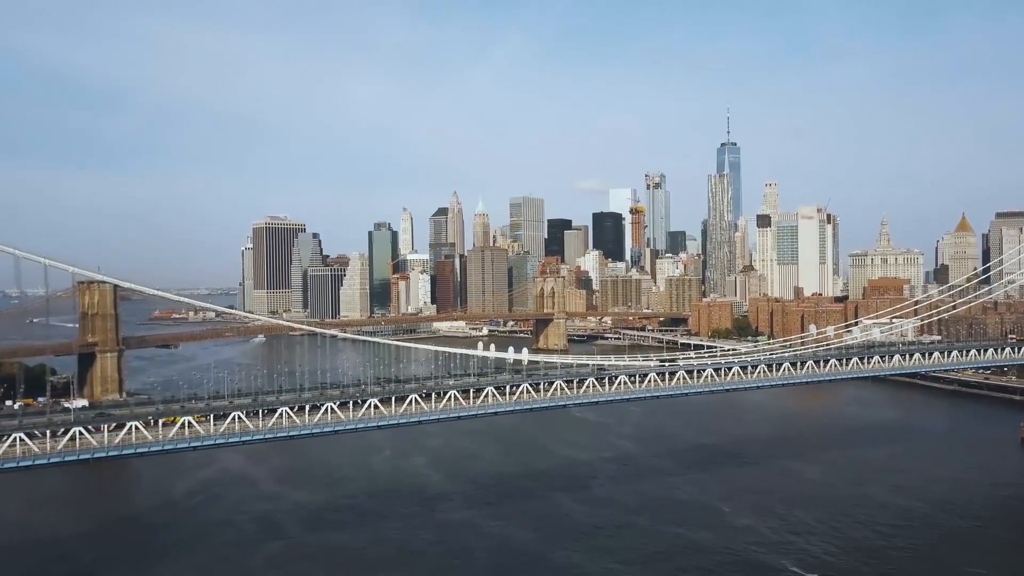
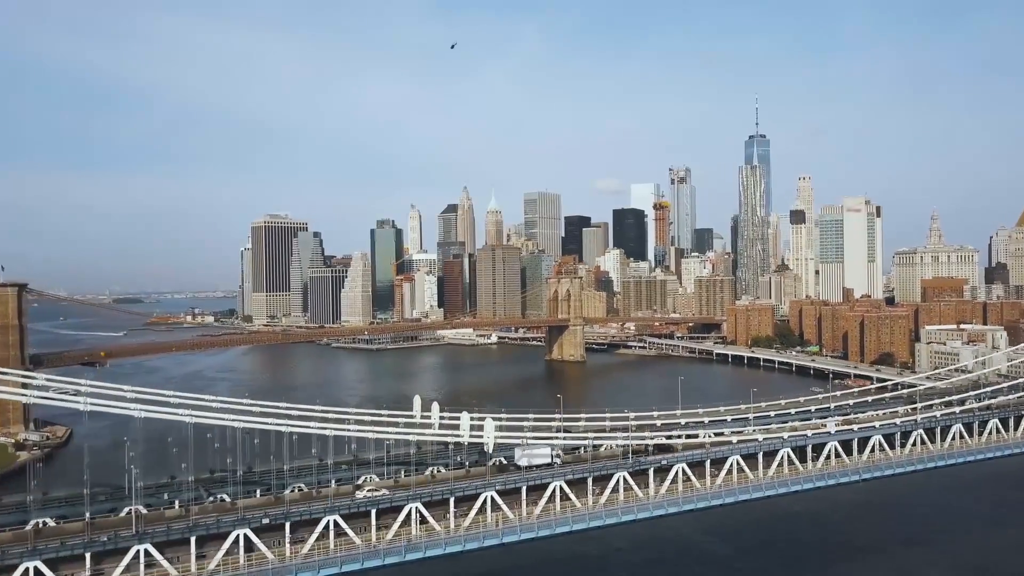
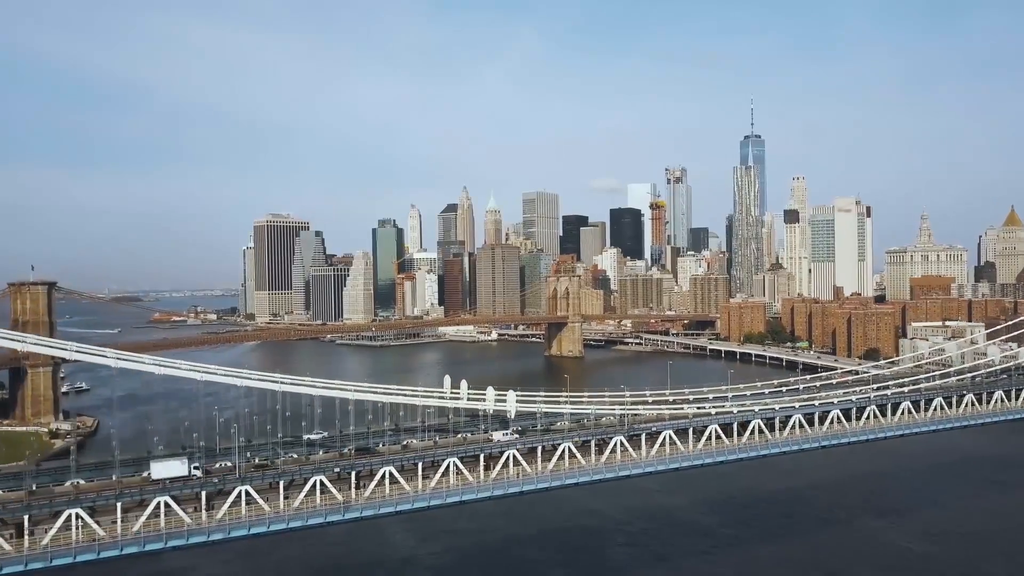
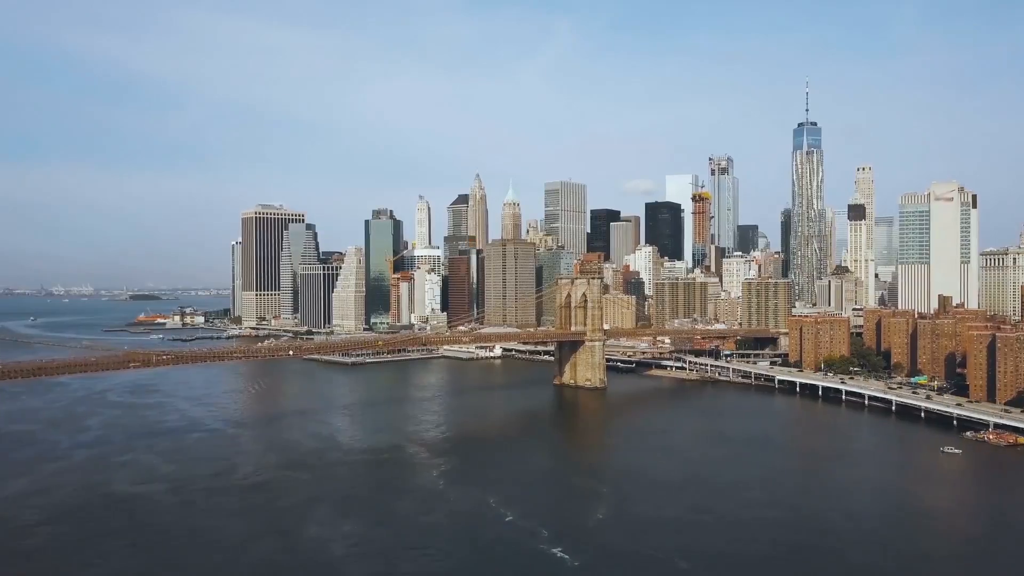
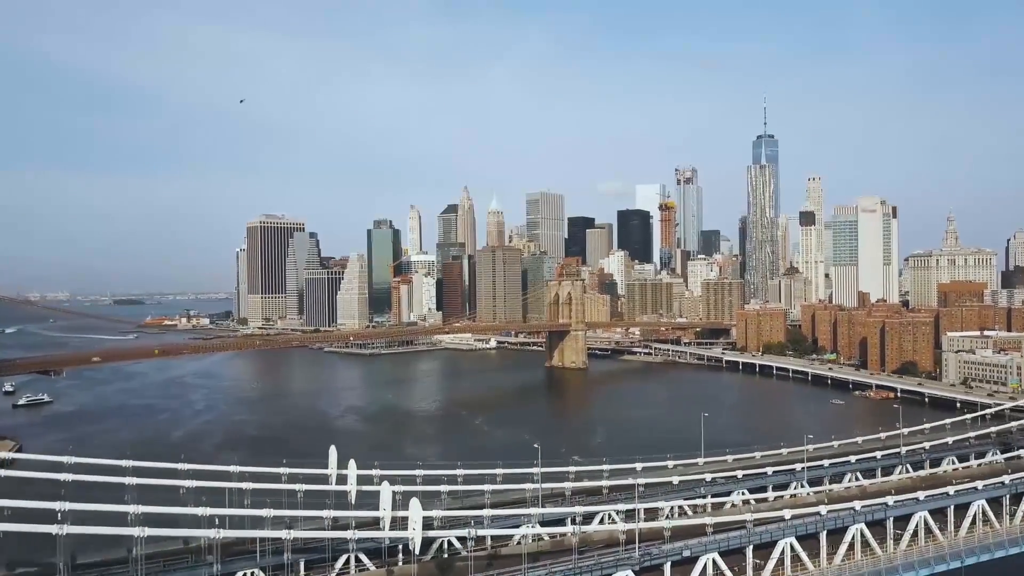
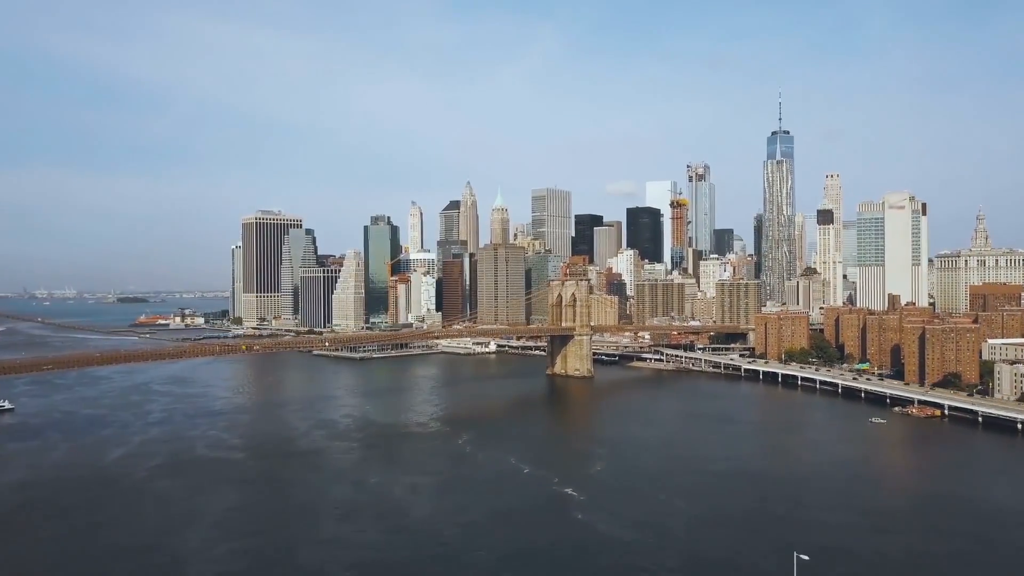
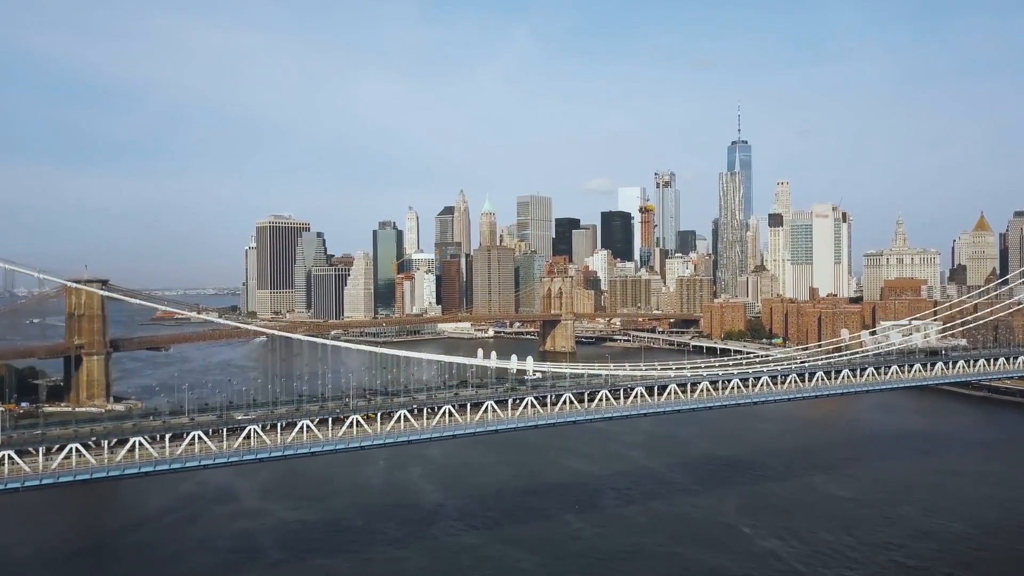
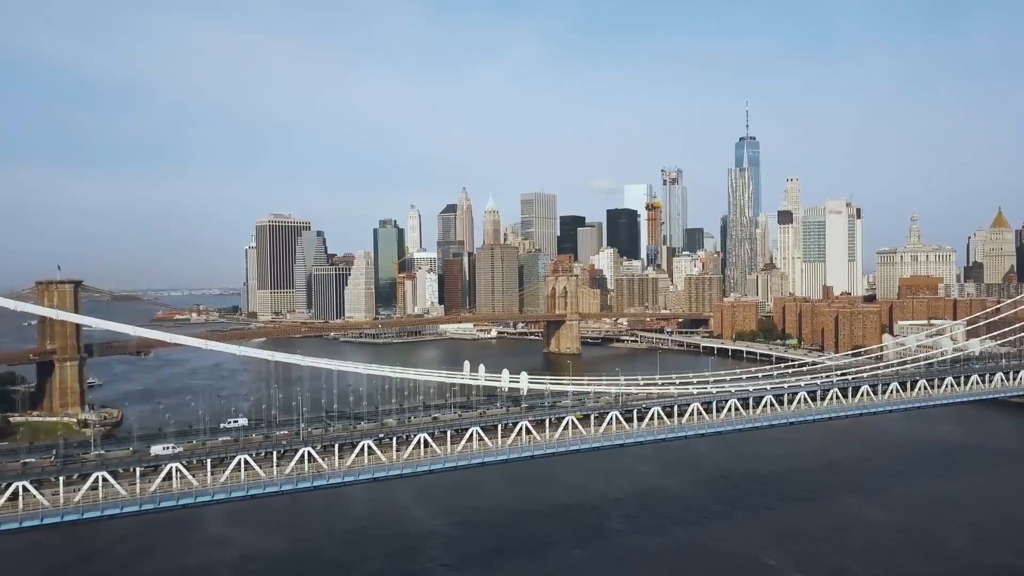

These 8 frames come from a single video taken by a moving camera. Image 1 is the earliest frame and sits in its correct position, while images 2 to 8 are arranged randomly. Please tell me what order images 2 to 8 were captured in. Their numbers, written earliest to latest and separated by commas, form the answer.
7, 8, 3, 2, 5, 6, 4
